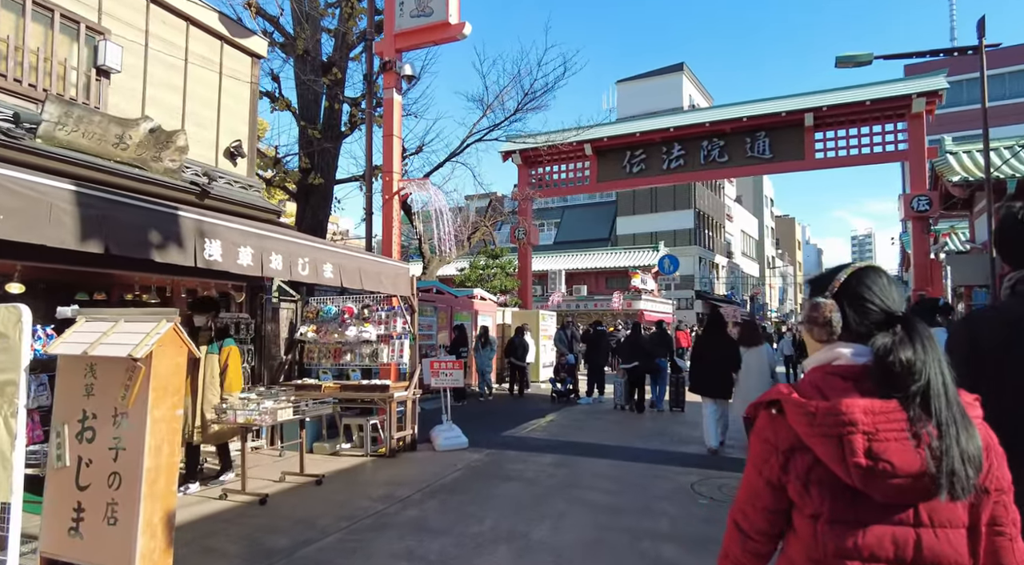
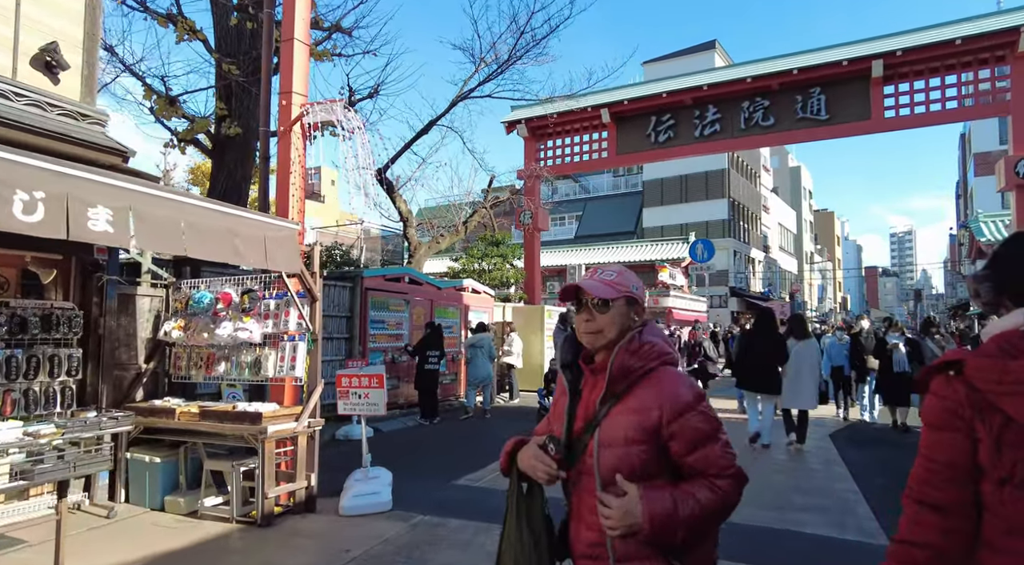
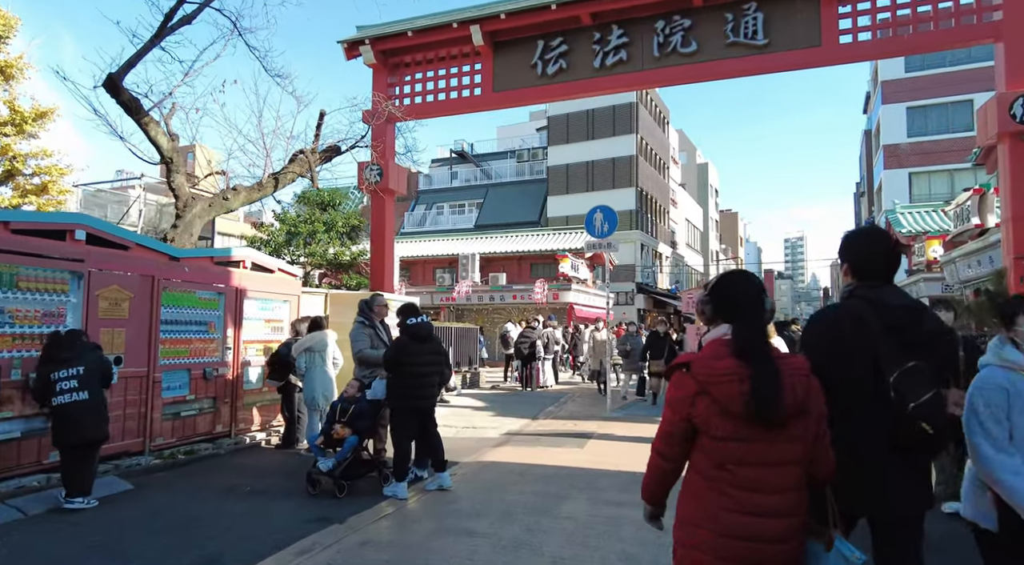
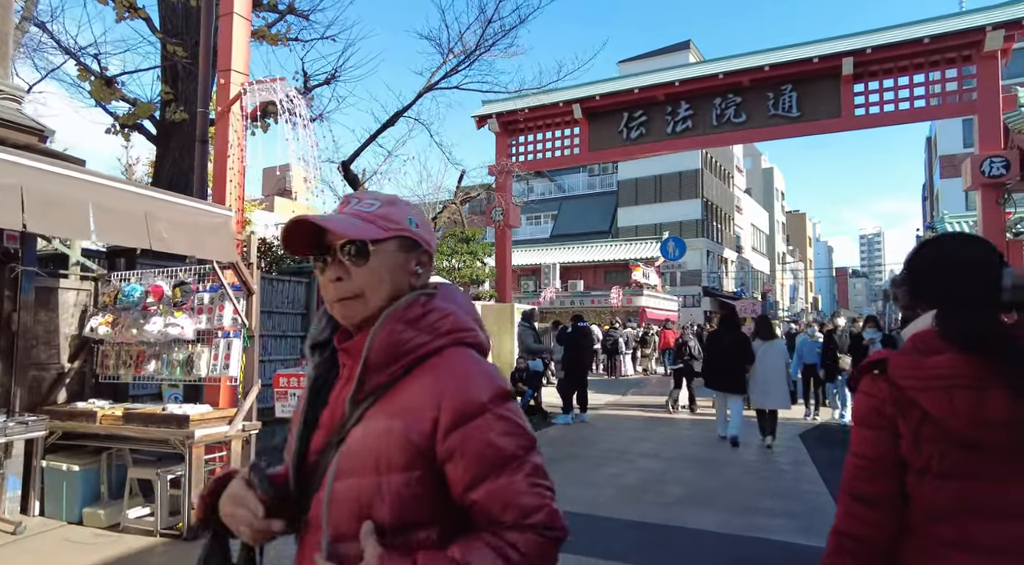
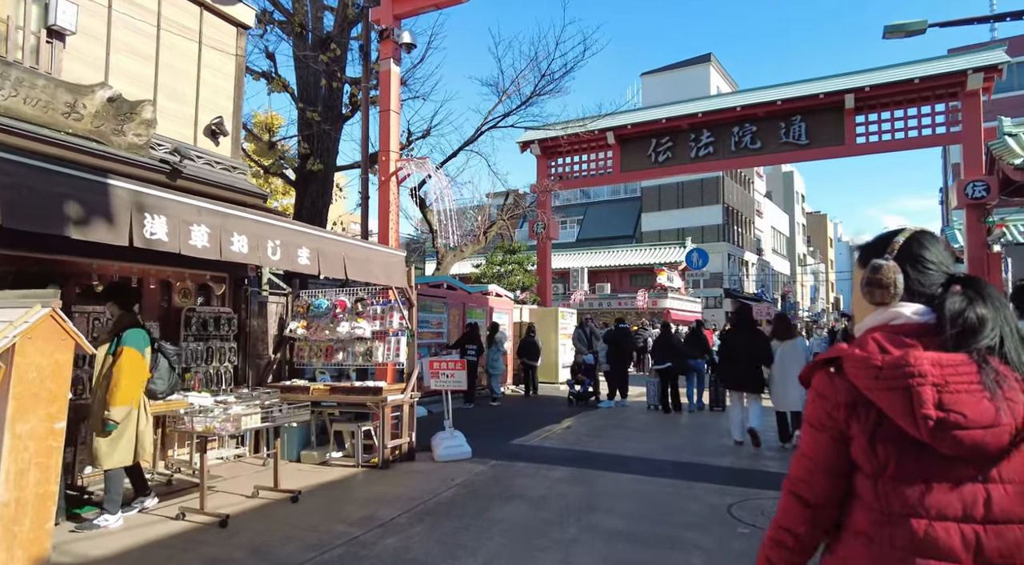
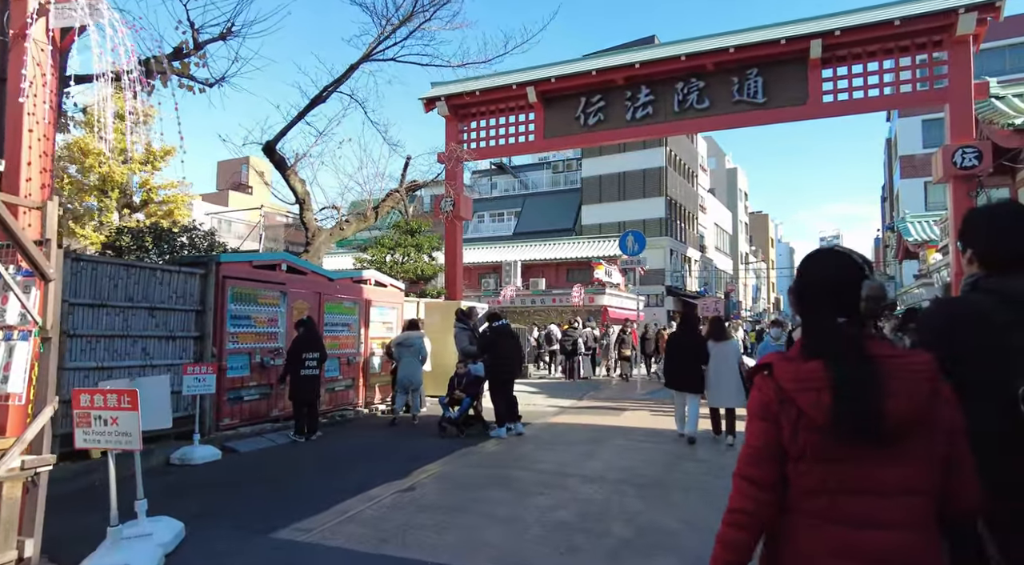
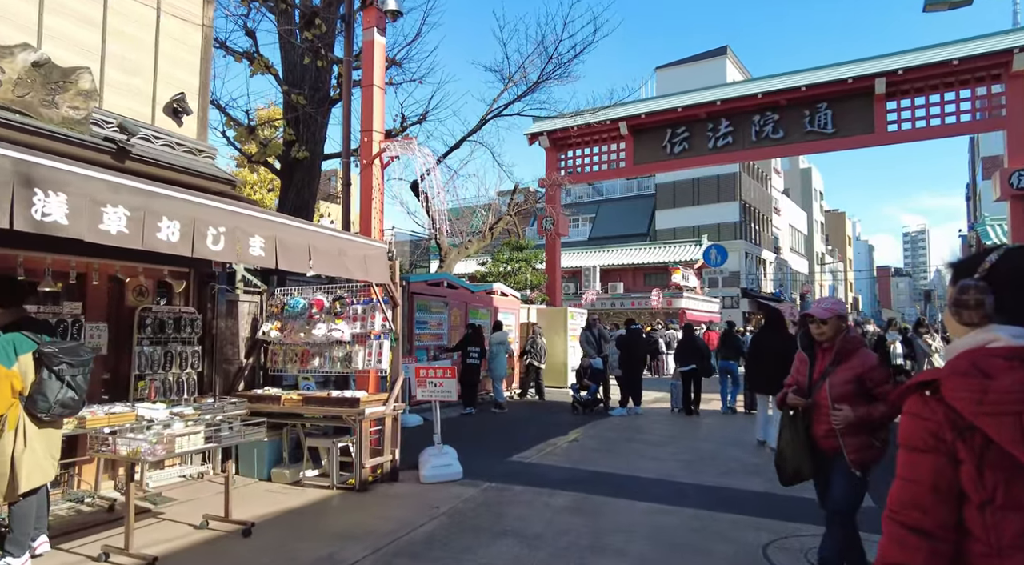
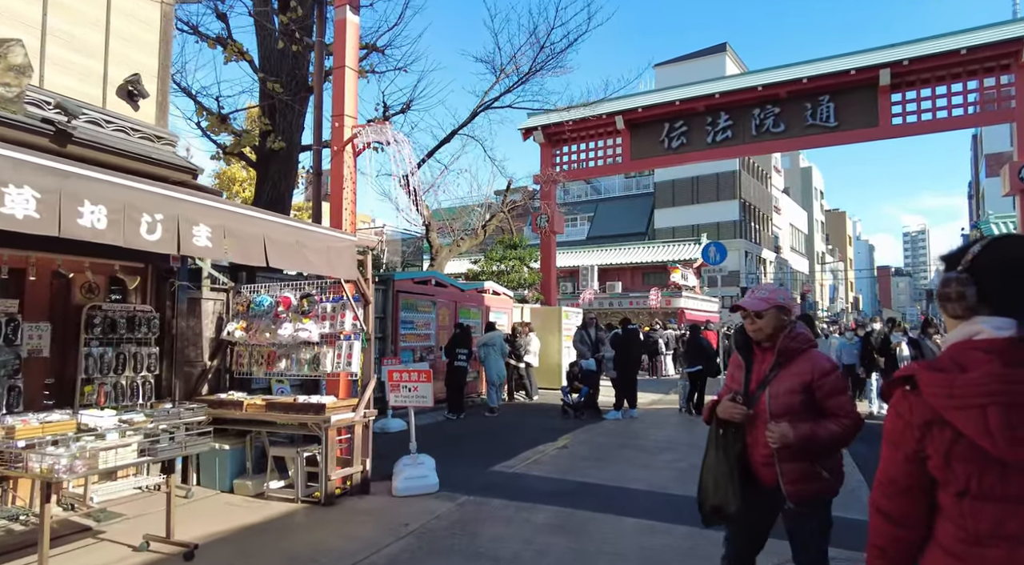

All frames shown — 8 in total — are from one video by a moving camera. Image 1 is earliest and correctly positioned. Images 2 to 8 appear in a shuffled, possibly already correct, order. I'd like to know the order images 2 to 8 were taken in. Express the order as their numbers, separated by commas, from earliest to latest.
5, 7, 8, 2, 4, 6, 3
